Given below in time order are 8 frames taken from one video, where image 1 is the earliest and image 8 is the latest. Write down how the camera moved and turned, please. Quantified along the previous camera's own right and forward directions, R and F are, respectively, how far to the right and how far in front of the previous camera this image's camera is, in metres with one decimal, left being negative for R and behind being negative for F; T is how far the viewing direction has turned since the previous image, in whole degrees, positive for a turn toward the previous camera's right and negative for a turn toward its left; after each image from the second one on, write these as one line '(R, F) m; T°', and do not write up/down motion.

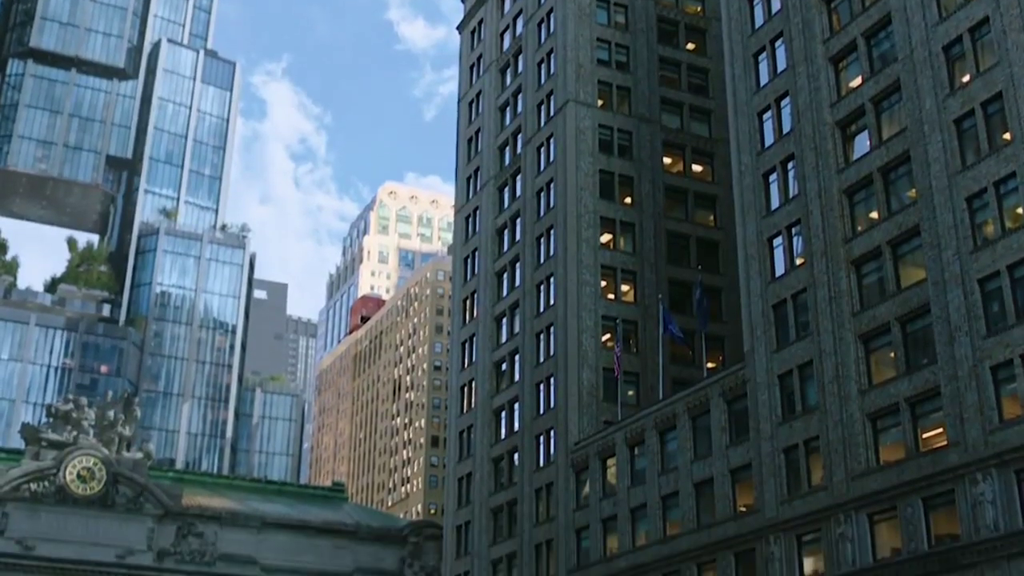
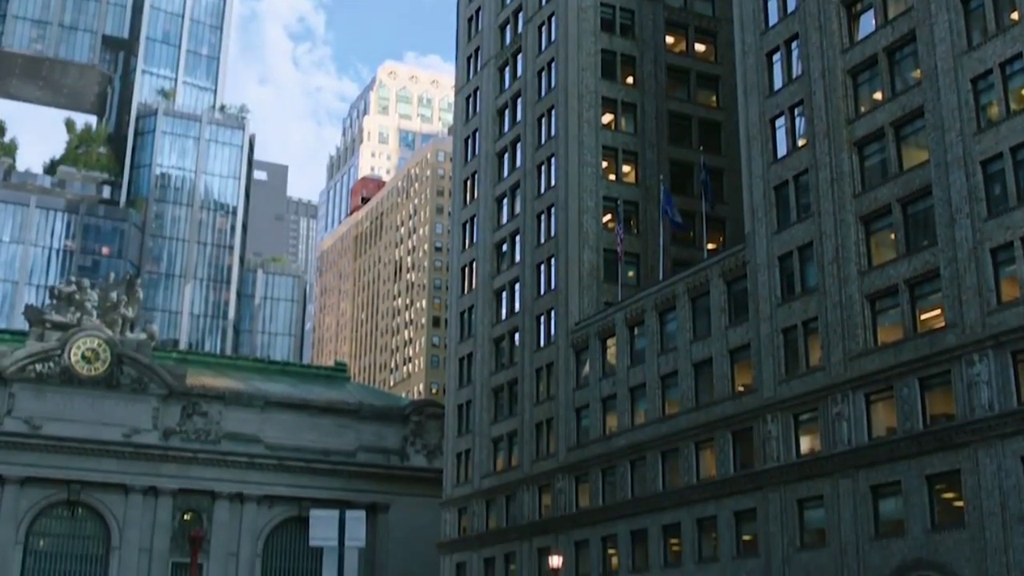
(0.0, 0.0) m; 0°
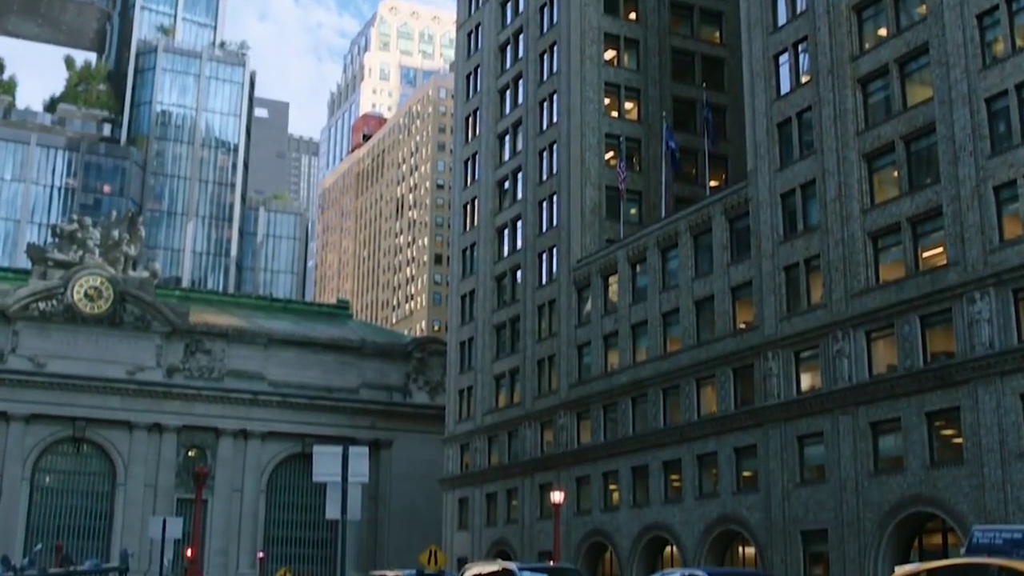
(0.0, 0.0) m; 0°
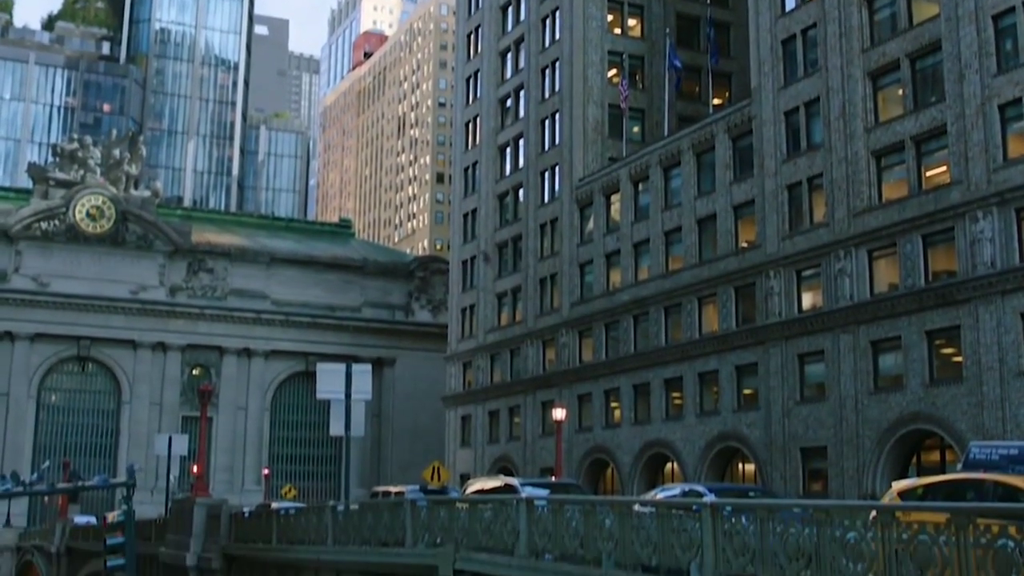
(0.0, -0.1) m; 0°
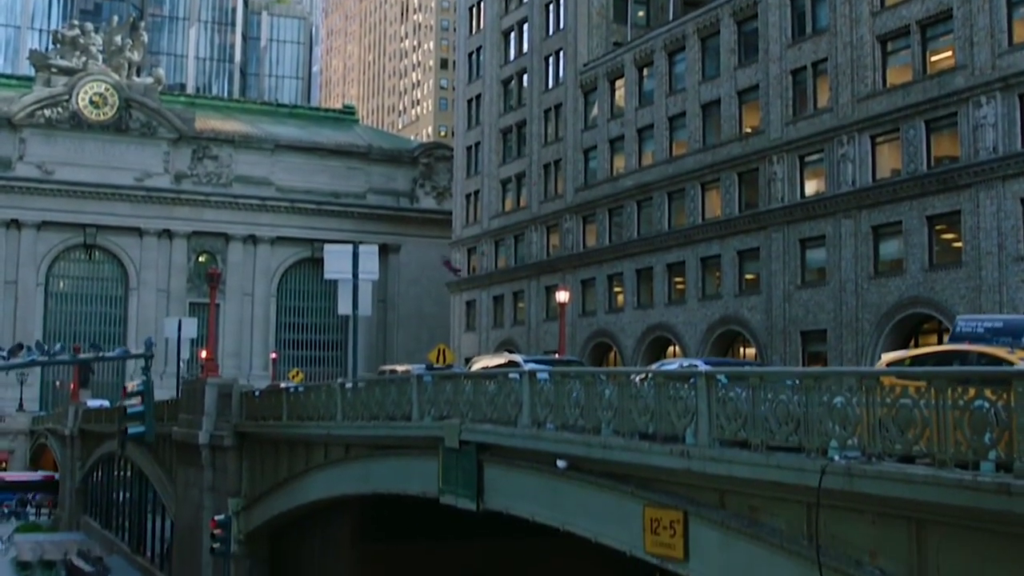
(0.0, -0.5) m; 0°
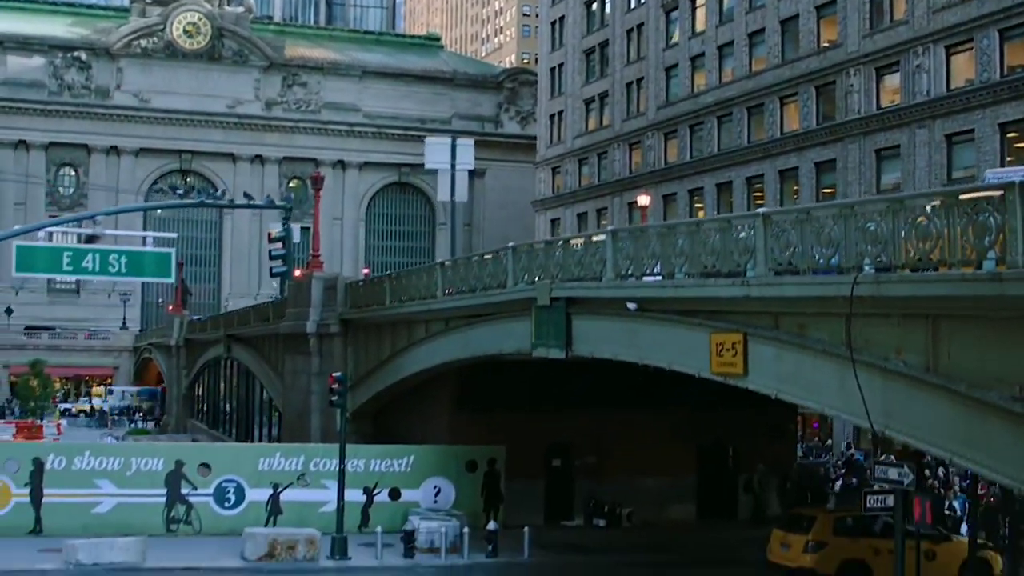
(0.0, -2.4) m; -3°
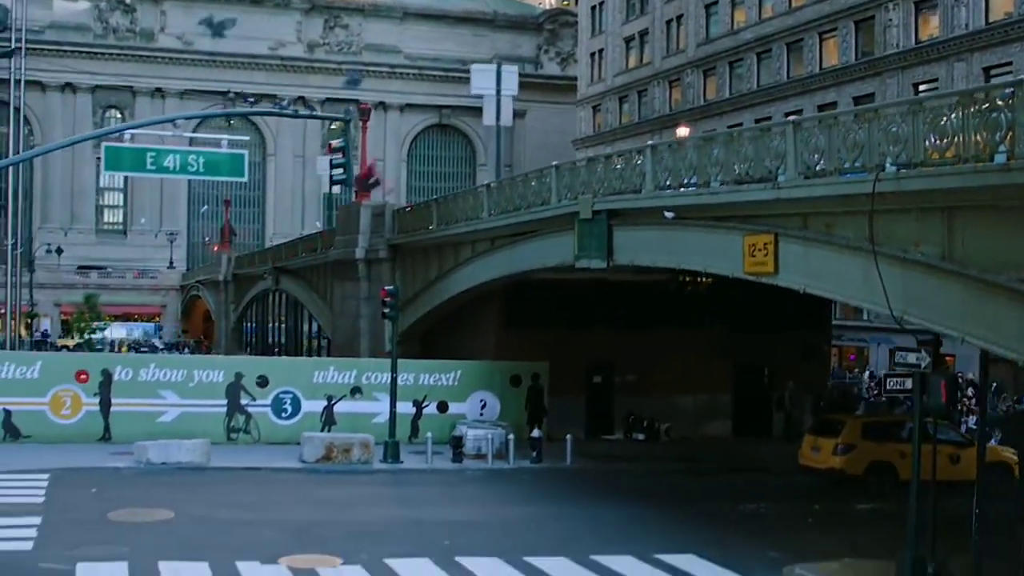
(-0.1, -1.2) m; -2°
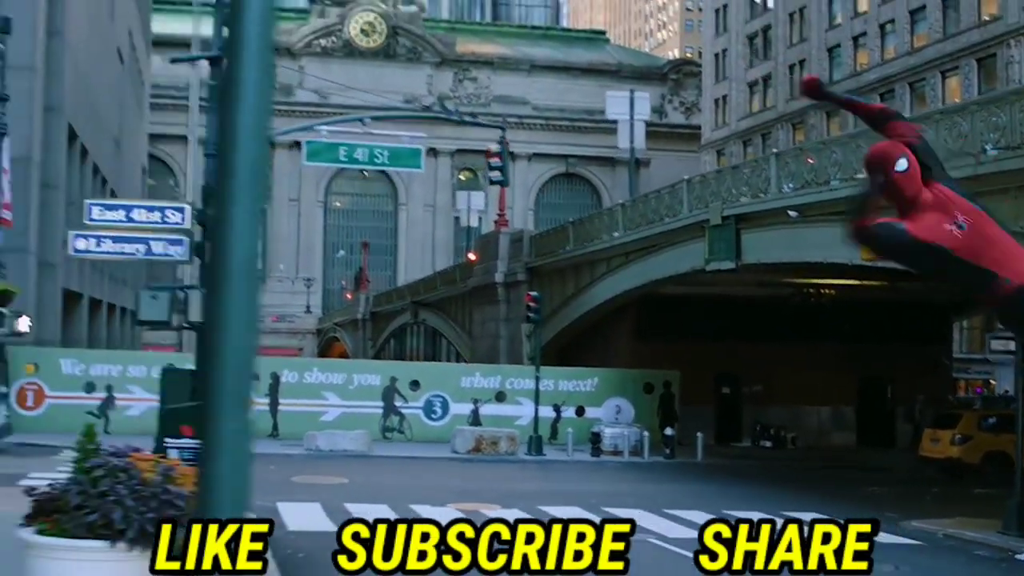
(-0.2, -2.2) m; -5°
